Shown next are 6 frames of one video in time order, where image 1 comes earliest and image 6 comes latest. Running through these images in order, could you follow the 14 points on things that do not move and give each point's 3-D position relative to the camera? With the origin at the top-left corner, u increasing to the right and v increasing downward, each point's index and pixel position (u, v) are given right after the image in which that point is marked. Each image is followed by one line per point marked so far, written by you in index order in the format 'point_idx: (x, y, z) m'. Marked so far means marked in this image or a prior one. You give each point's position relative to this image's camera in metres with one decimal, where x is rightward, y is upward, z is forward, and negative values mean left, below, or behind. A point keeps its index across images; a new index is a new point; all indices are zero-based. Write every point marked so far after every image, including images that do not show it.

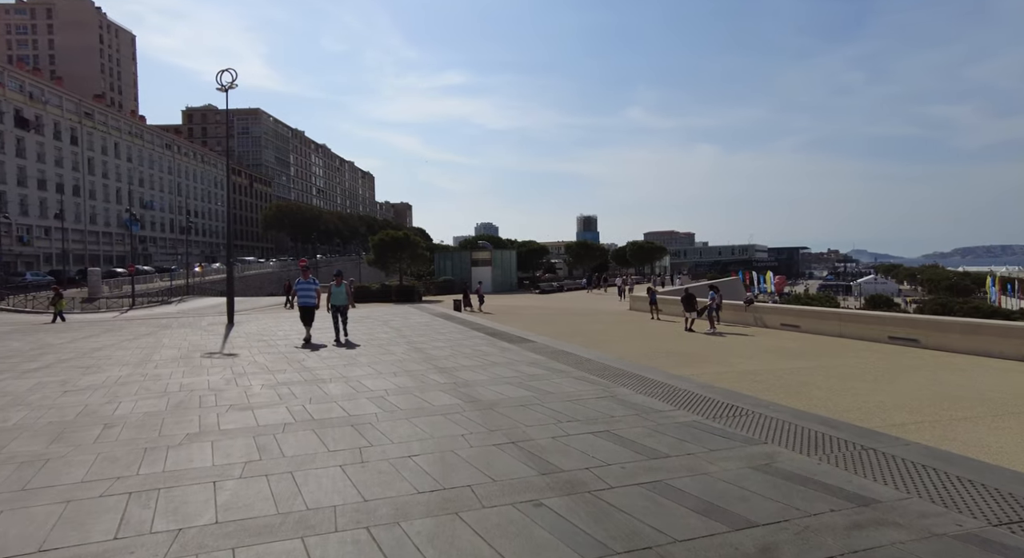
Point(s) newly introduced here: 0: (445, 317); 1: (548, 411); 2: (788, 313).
0: (-1.9, -1.1, +18.0) m
1: (+0.3, -1.2, +5.5) m
2: (+8.7, -1.1, +19.8) m
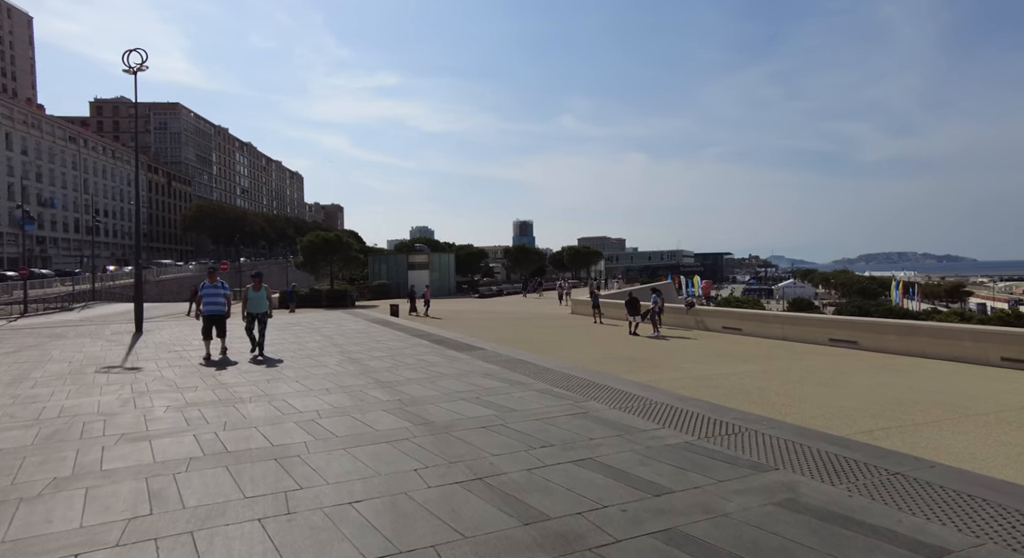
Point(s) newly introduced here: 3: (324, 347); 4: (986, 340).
0: (-3.5, -1.2, +16.9) m
1: (0.0, -1.2, +4.7) m
2: (+6.9, -1.2, +19.8) m
3: (-3.3, -1.2, +11.2) m
4: (+9.9, -1.3, +13.3) m
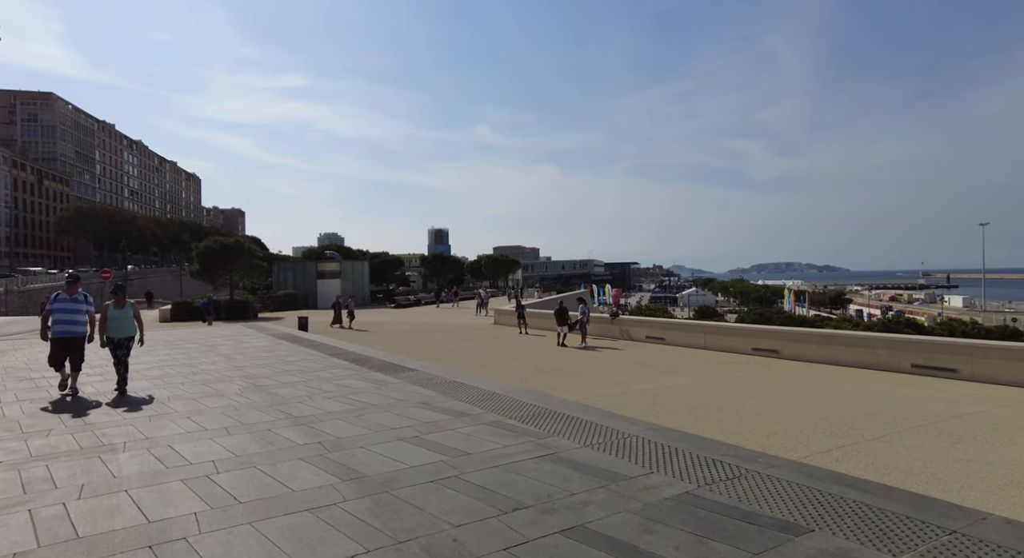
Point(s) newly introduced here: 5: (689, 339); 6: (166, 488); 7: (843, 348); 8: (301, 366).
0: (-5.4, -1.5, +15.4) m
1: (-0.2, -1.2, +3.7) m
2: (+4.5, -1.5, +19.6) m
3: (-4.4, -1.4, +9.7) m
4: (+8.4, -1.5, +13.6) m
5: (+5.2, -1.8, +18.5) m
6: (-2.2, -1.3, +3.9) m
7: (+7.7, -1.6, +14.7) m
8: (-3.3, -1.4, +10.0) m
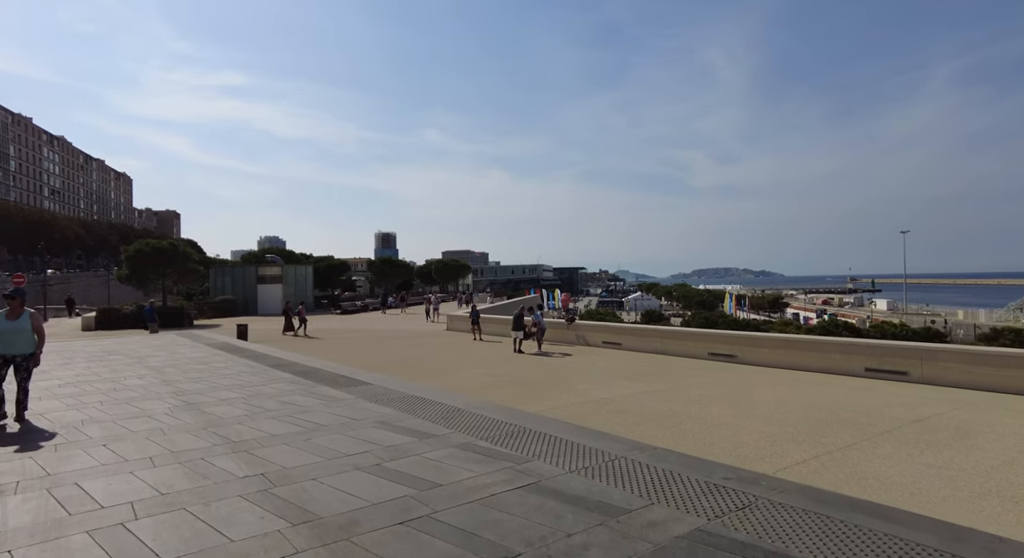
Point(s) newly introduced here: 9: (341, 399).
0: (-6.4, -1.6, +14.3) m
1: (-0.3, -1.3, +3.1) m
2: (+3.0, -1.6, +19.4) m
3: (-5.0, -1.5, +8.7) m
4: (+7.4, -1.6, +13.8) m
5: (+3.8, -1.9, +18.3) m
6: (-2.2, -1.3, +3.2) m
7: (+6.7, -1.7, +14.7) m
8: (-3.9, -1.4, +9.1) m
9: (-1.9, -1.3, +7.1) m
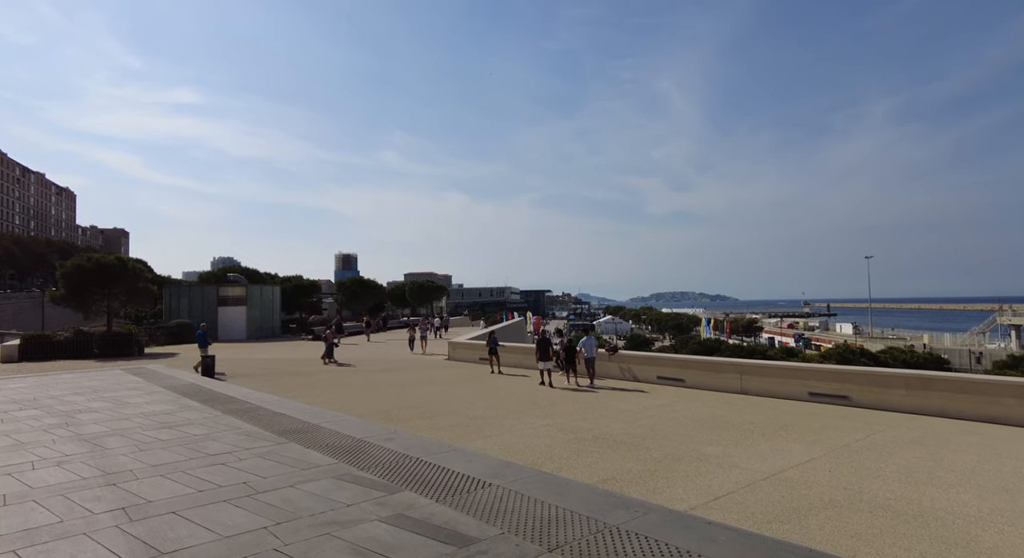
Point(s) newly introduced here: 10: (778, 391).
0: (-5.1, -1.9, +10.4) m
1: (+1.7, -1.2, -0.4) m
2: (+4.0, -2.2, +16.0) m
3: (-3.3, -1.6, +4.9) m
4: (+8.7, -2.0, +10.7) m
5: (+4.9, -2.4, +15.0) m
6: (-0.3, -1.3, -0.4) m
7: (+7.9, -2.1, +11.6) m
8: (-2.3, -1.6, +5.3) m
9: (-0.2, -1.4, +3.5) m
10: (+5.8, -2.4, +13.8) m
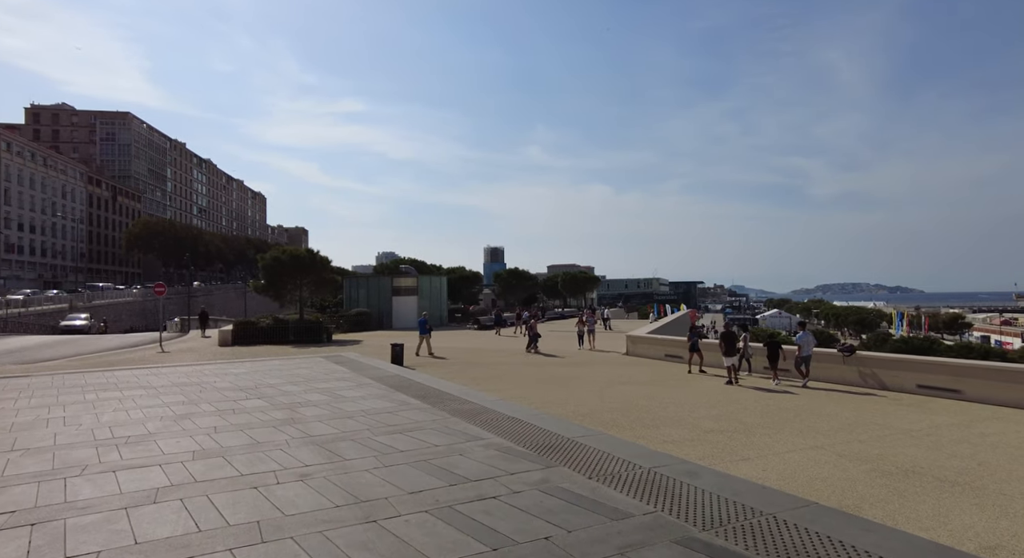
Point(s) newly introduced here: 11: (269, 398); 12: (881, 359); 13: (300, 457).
0: (-1.5, -1.7, +9.5) m
1: (+2.7, -1.1, -2.5) m
2: (+8.7, -1.9, +12.9) m
3: (-1.0, -1.5, +3.8) m
4: (+12.0, -1.7, +6.6) m
5: (+9.3, -2.1, +11.7) m
6: (+0.7, -1.2, -2.1) m
7: (+11.5, -1.9, +7.7) m
8: (+0.1, -1.4, +3.9) m
9: (+1.7, -1.3, +1.6) m
10: (+9.9, -2.1, +10.3) m
11: (-3.5, -1.7, +9.0) m
12: (+8.1, -1.8, +13.9) m
13: (-1.9, -1.6, +5.7) m
